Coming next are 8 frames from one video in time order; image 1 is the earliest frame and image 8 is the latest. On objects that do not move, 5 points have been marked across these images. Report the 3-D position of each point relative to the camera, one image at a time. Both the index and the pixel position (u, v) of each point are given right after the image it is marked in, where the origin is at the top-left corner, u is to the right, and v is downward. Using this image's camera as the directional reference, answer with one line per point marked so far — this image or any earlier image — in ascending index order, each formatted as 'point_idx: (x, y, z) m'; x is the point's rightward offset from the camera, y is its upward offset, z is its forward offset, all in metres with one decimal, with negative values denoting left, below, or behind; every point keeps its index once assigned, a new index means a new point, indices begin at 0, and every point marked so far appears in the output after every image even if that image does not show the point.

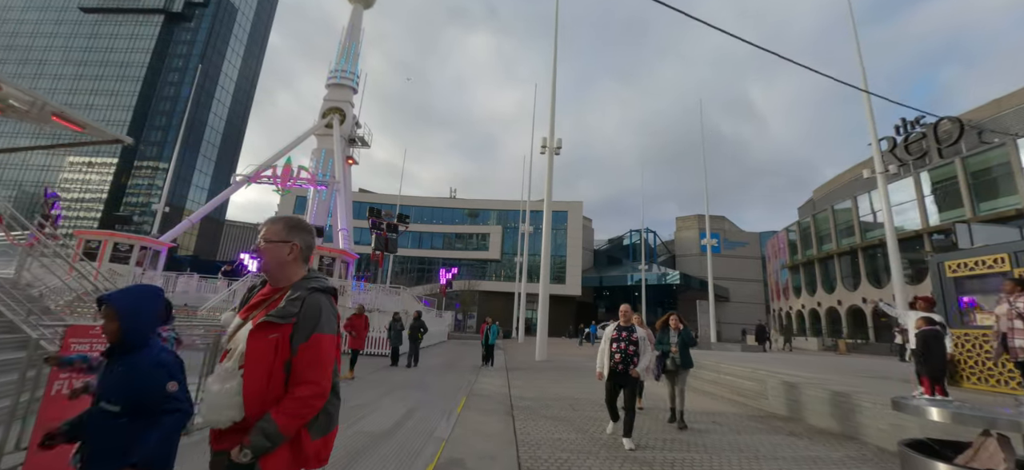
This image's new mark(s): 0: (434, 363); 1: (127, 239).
0: (-2.8, -4.6, +14.8) m
1: (-18.2, -0.1, +19.8) m
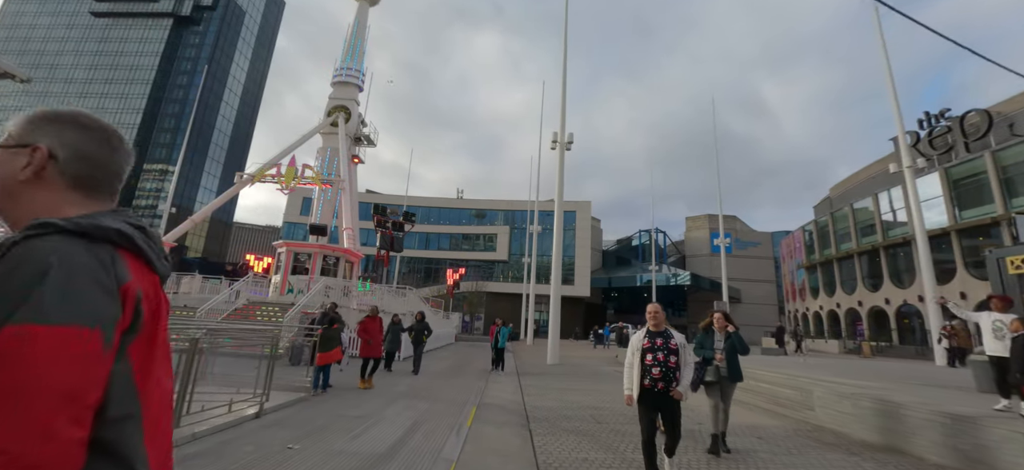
0: (-2.4, -4.5, +14.1) m
1: (-17.7, -0.1, +19.3) m
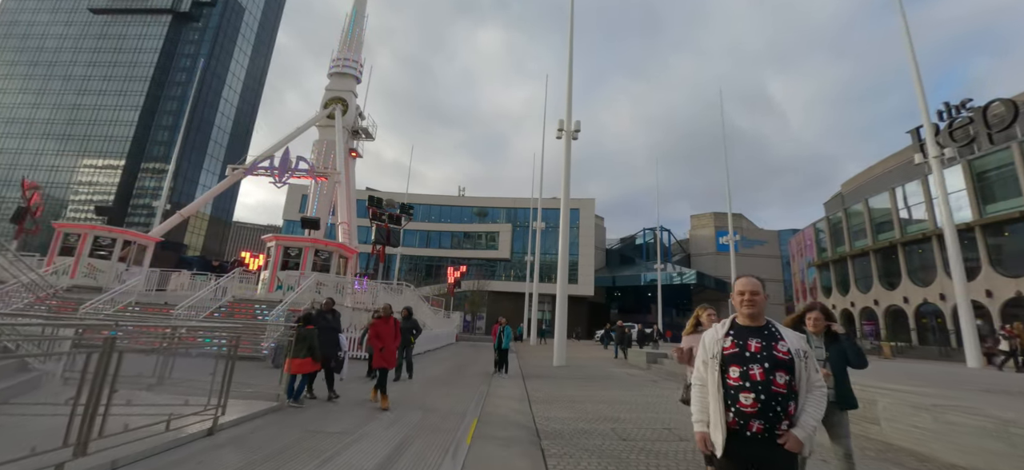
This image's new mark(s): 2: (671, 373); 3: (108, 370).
0: (-2.3, -4.2, +13.0) m
1: (-17.6, +0.1, +18.3) m
2: (+5.1, -4.5, +13.6) m
3: (-4.1, -1.3, +4.2) m
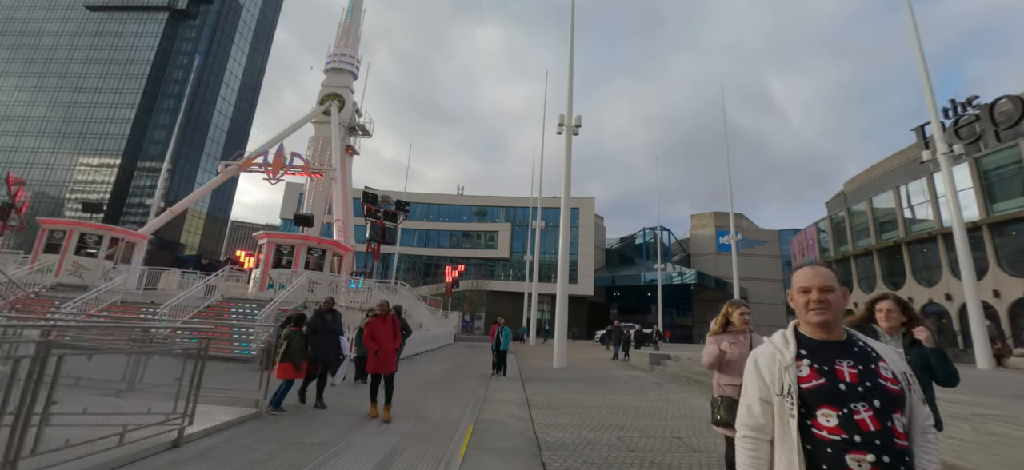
0: (-2.3, -4.1, +12.5) m
1: (-17.6, +0.3, +17.8) m
2: (+5.1, -4.4, +13.1) m
3: (-4.1, -1.2, +3.7) m
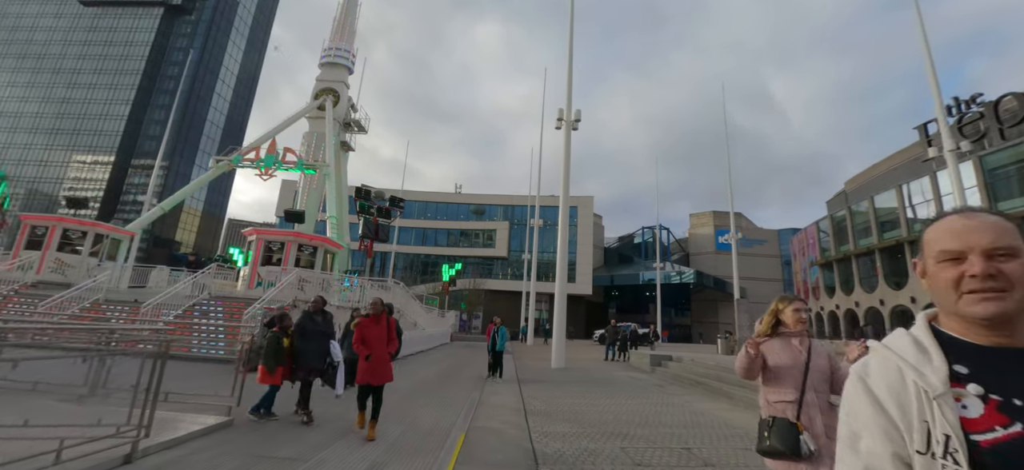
0: (-2.4, -4.0, +12.0) m
1: (-17.7, +0.4, +17.2) m
2: (+5.0, -4.3, +12.6) m
3: (-4.1, -1.1, +3.2) m
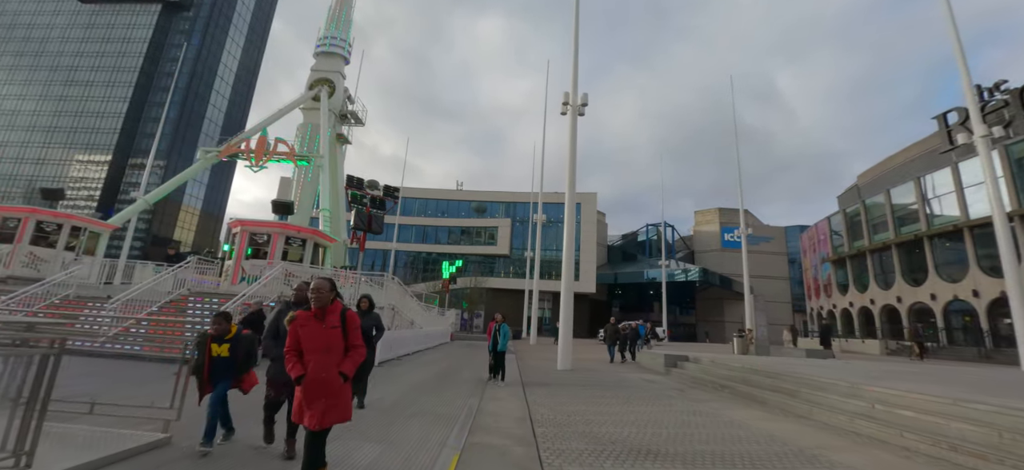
0: (-2.3, -3.7, +10.9) m
1: (-17.6, +0.7, +16.2) m
2: (+5.1, -4.0, +11.5) m
3: (-4.1, -0.9, +2.1) m
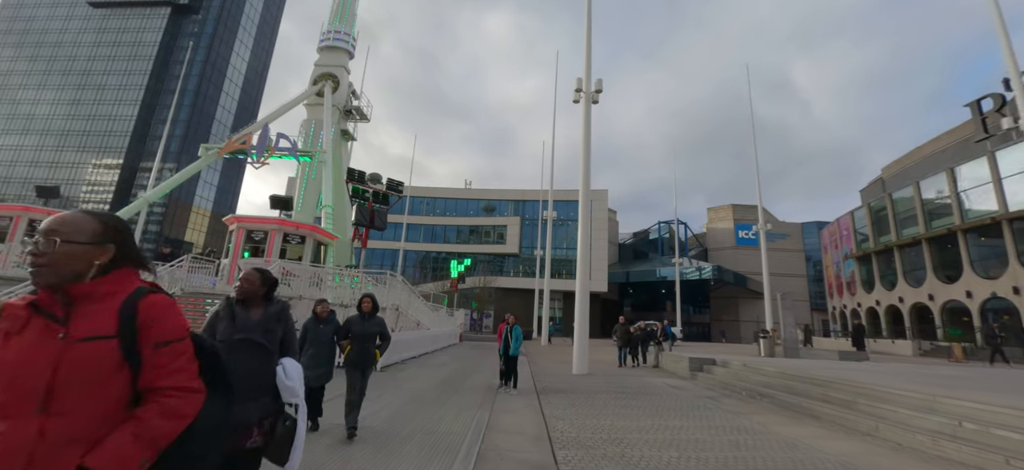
0: (-2.0, -3.5, +10.0) m
1: (-17.2, +0.7, +15.6) m
2: (+5.4, -3.8, +10.5) m
3: (-4.0, -0.7, +1.2) m
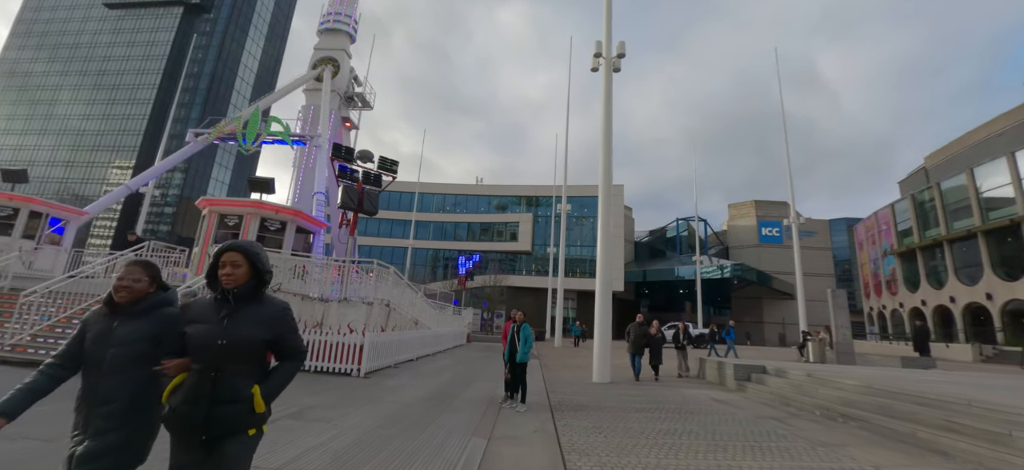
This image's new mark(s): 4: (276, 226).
0: (-1.8, -3.1, +8.1) m
1: (-16.9, +1.2, +14.2) m
2: (+5.6, -3.3, +8.3) m
3: (-4.1, -0.3, -0.6) m
4: (-7.4, +0.2, +13.6) m
